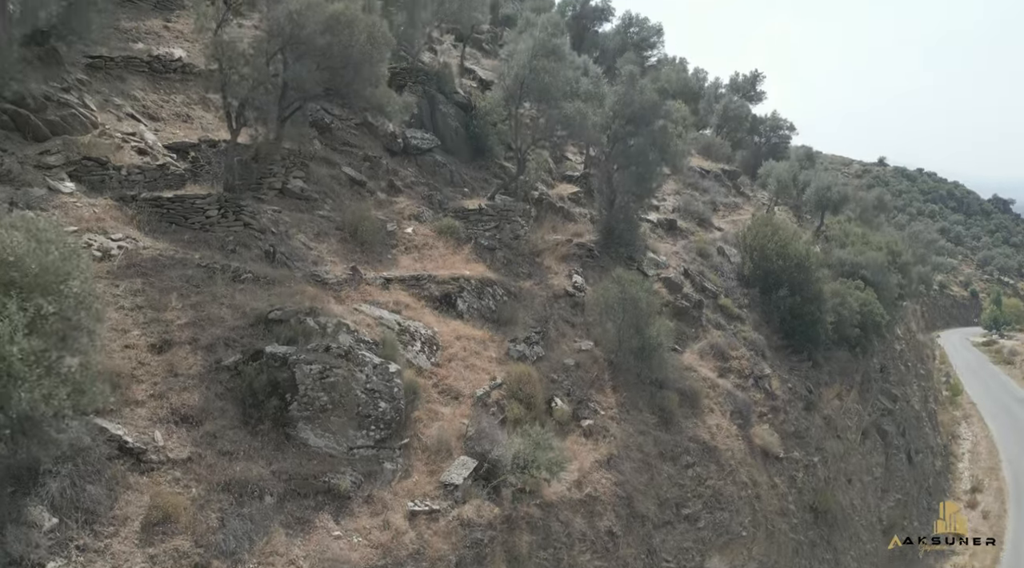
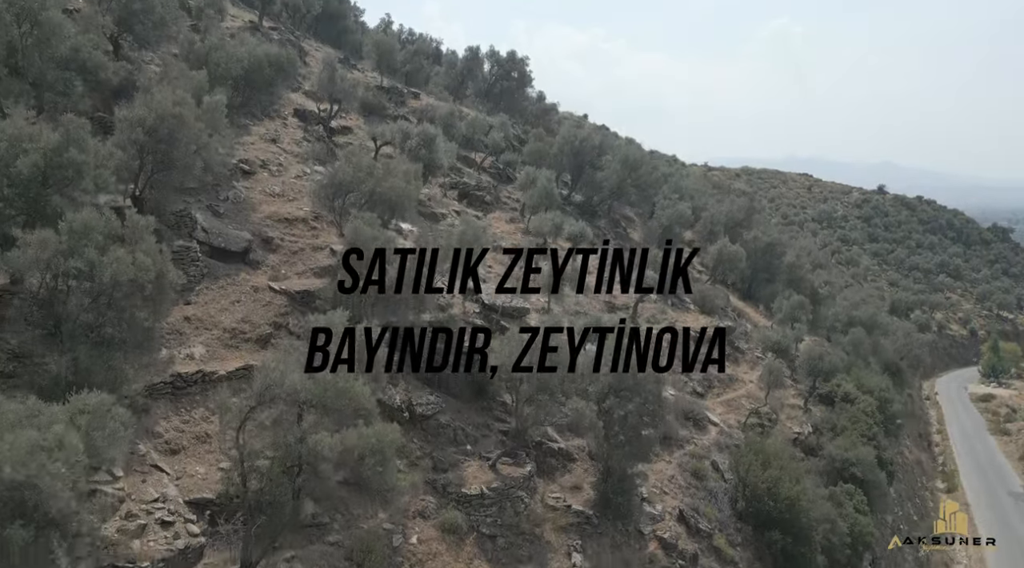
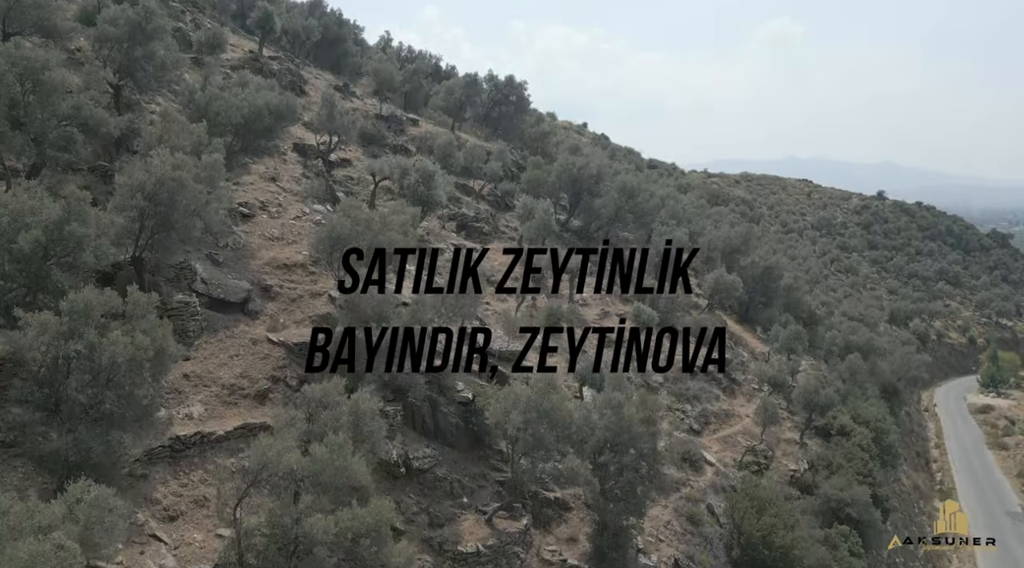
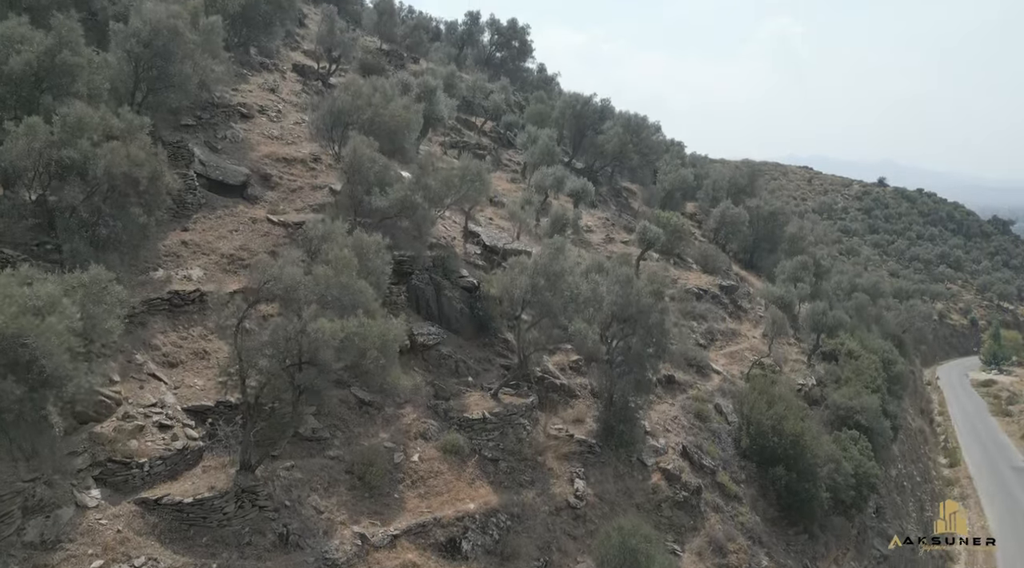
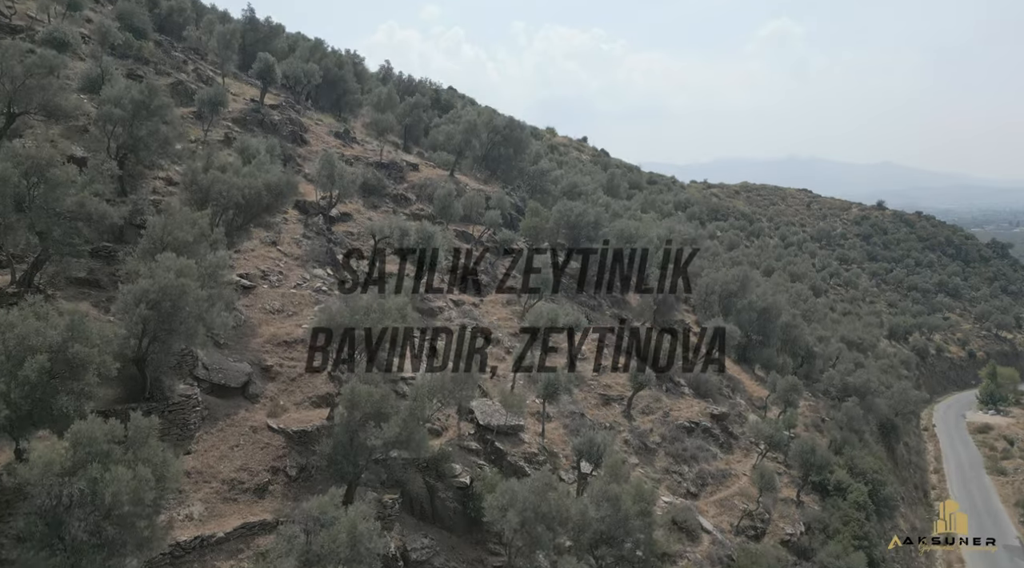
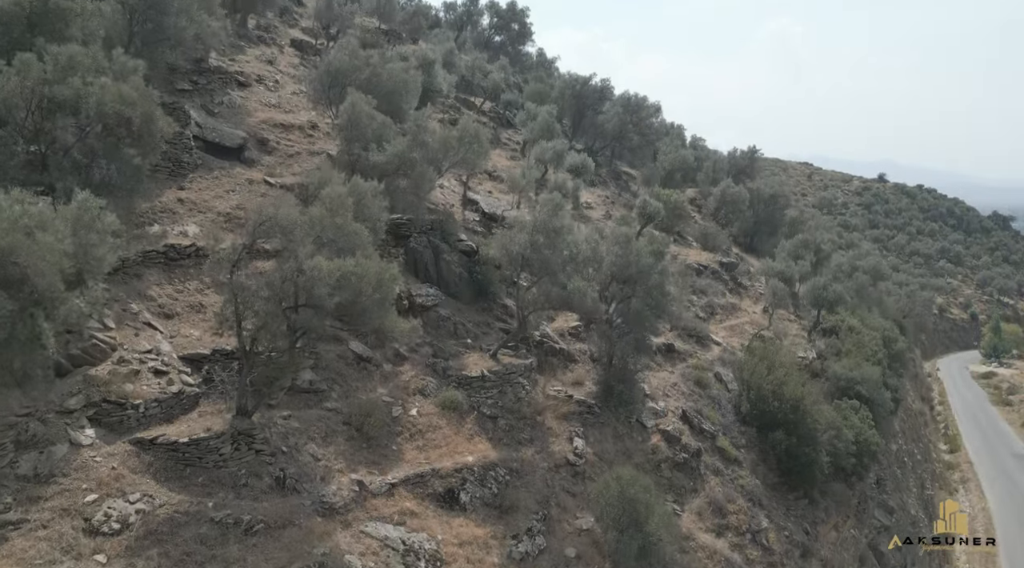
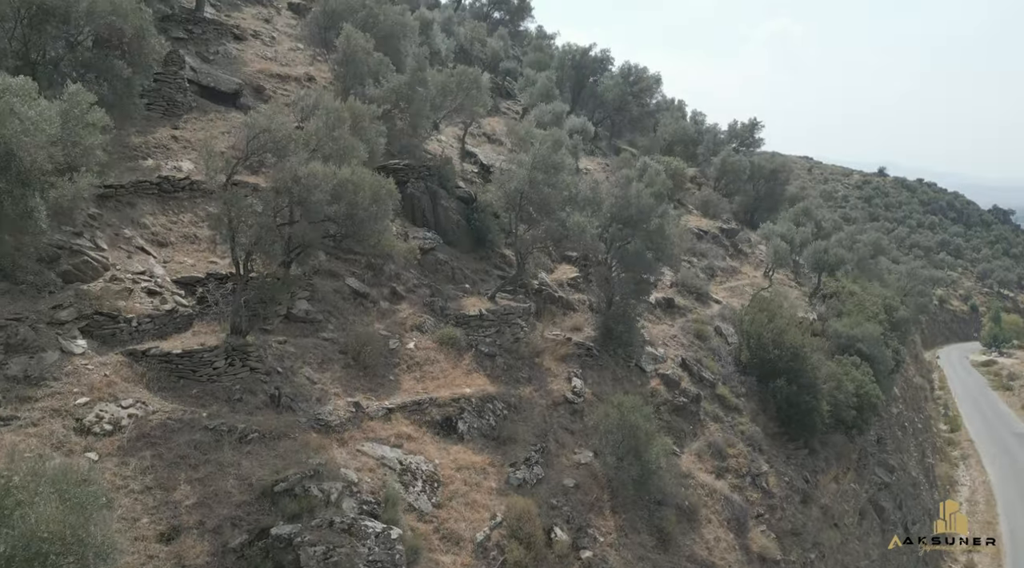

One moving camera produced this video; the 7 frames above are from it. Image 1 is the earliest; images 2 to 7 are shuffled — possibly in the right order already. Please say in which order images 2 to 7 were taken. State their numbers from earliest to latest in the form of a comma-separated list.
7, 6, 4, 2, 3, 5
